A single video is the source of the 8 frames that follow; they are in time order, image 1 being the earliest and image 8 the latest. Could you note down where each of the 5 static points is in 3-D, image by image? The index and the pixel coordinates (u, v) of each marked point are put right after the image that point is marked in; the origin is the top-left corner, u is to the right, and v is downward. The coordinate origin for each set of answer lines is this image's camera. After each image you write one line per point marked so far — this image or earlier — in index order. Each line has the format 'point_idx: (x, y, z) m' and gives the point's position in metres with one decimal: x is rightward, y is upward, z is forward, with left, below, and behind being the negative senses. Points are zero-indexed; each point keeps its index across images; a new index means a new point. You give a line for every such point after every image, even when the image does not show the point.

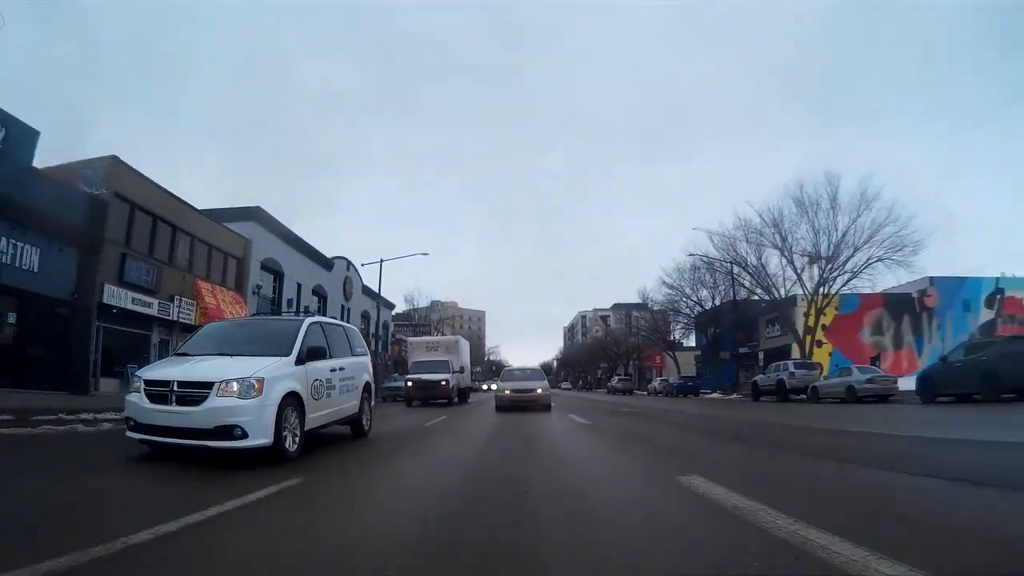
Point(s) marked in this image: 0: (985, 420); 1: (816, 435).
0: (+8.5, -2.3, +12.9) m
1: (+5.2, -2.3, +11.6) m
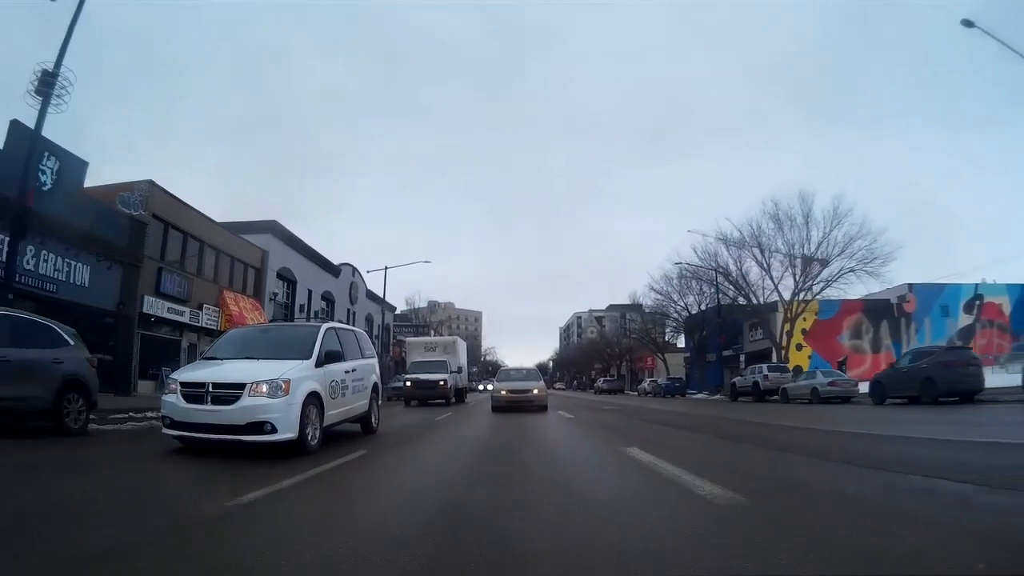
0: (+8.4, -2.4, +13.6) m
1: (+5.1, -2.4, +12.3) m
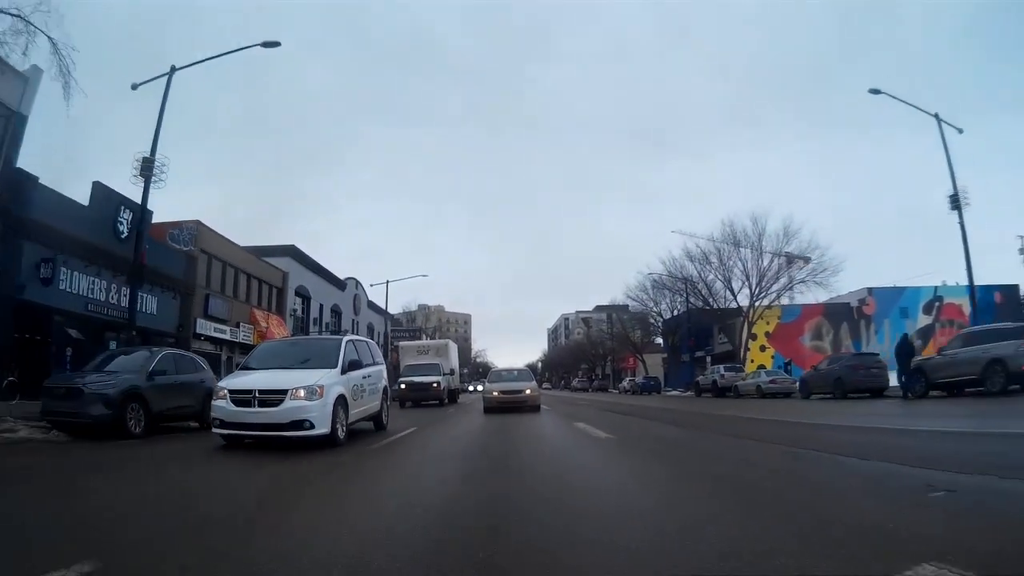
0: (+8.2, -2.5, +14.9) m
1: (+4.9, -2.5, +13.6) m
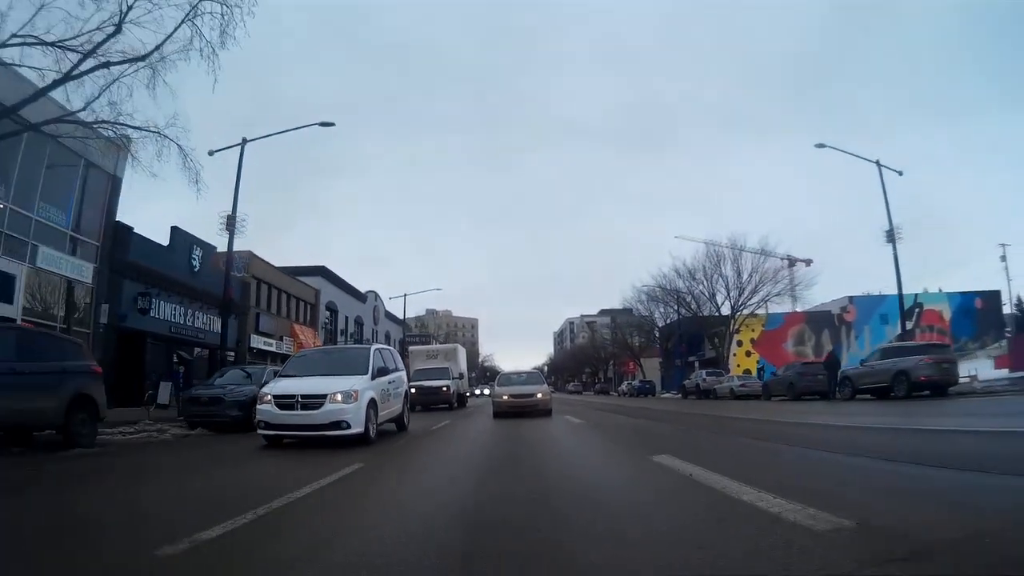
0: (+8.4, -2.7, +16.1) m
1: (+5.1, -2.7, +14.8) m
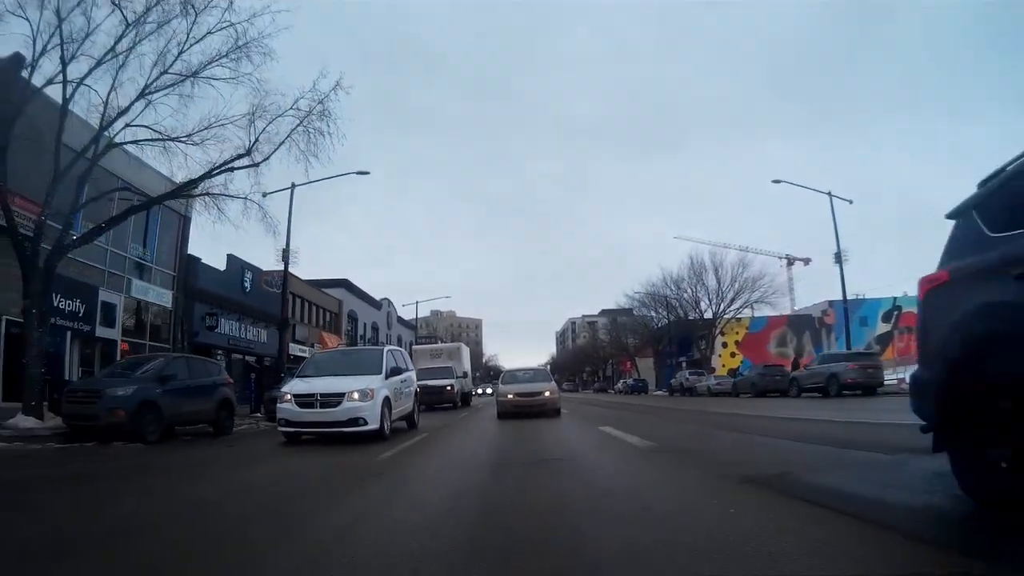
0: (+8.5, -2.8, +17.4) m
1: (+5.2, -2.8, +16.1) m
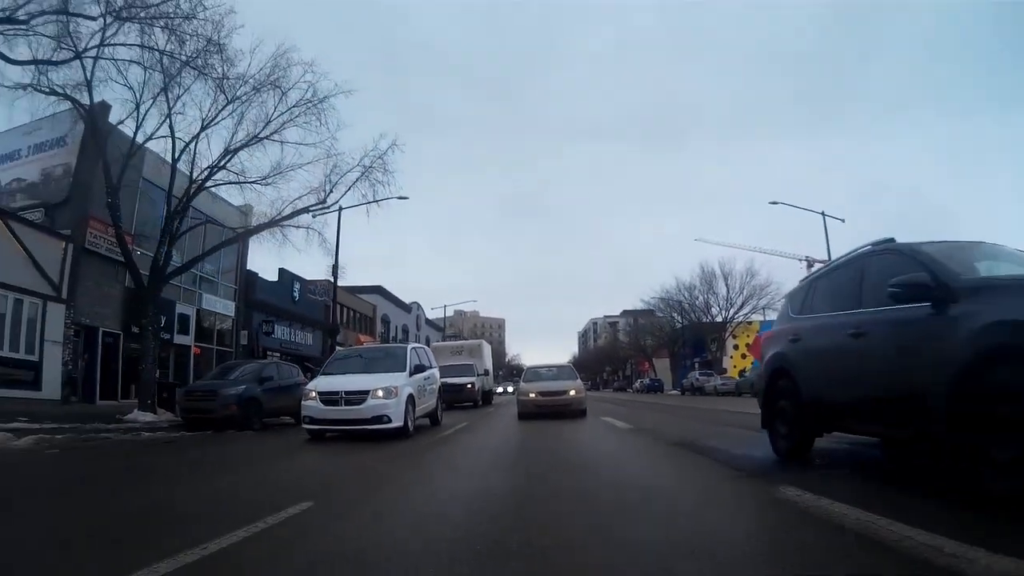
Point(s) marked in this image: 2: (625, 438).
0: (+9.0, -2.9, +18.1) m
1: (+5.6, -3.0, +16.8) m
2: (+2.3, -3.0, +14.8) m
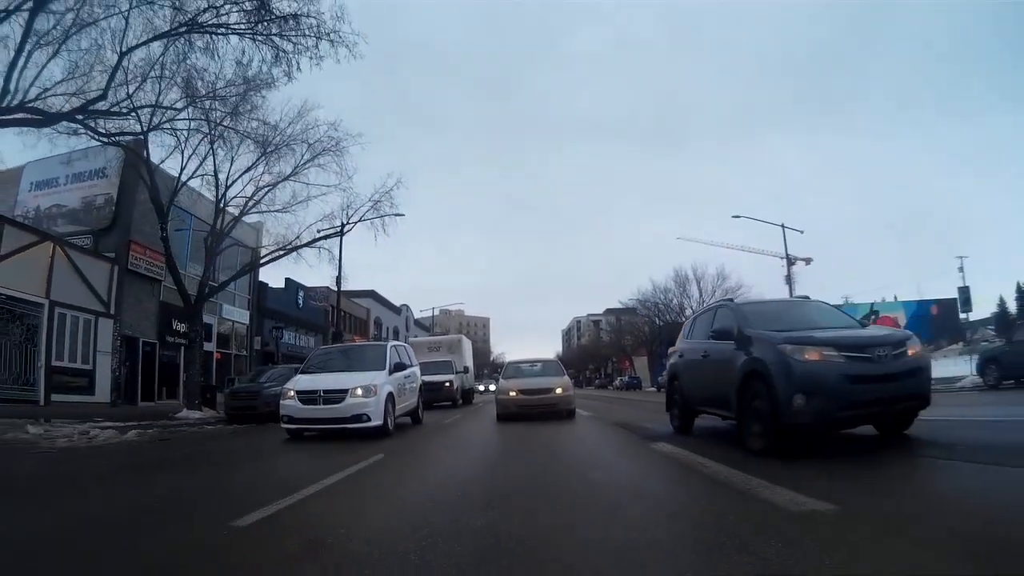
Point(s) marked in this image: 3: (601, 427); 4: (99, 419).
0: (+8.6, -2.9, +19.2) m
1: (+5.3, -3.0, +17.9) m
2: (+2.0, -3.1, +15.8) m
3: (+2.1, -3.2, +16.6) m
4: (-9.2, -3.0, +16.5) m
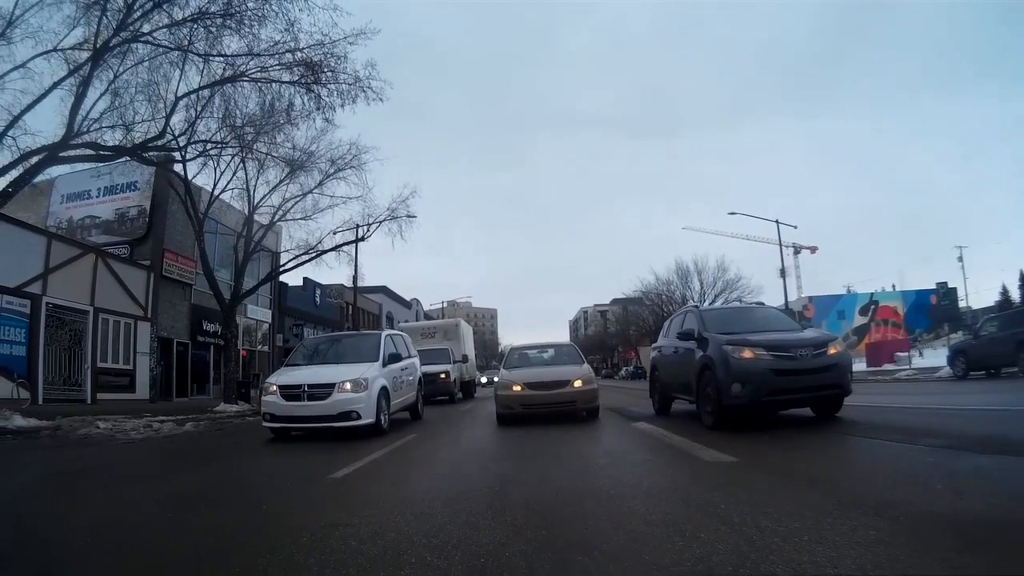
0: (+8.8, -2.7, +19.7) m
1: (+5.5, -2.8, +18.4) m
2: (+2.2, -3.0, +16.4) m
3: (+2.3, -3.1, +17.2) m
4: (-9.0, -3.0, +17.1) m
